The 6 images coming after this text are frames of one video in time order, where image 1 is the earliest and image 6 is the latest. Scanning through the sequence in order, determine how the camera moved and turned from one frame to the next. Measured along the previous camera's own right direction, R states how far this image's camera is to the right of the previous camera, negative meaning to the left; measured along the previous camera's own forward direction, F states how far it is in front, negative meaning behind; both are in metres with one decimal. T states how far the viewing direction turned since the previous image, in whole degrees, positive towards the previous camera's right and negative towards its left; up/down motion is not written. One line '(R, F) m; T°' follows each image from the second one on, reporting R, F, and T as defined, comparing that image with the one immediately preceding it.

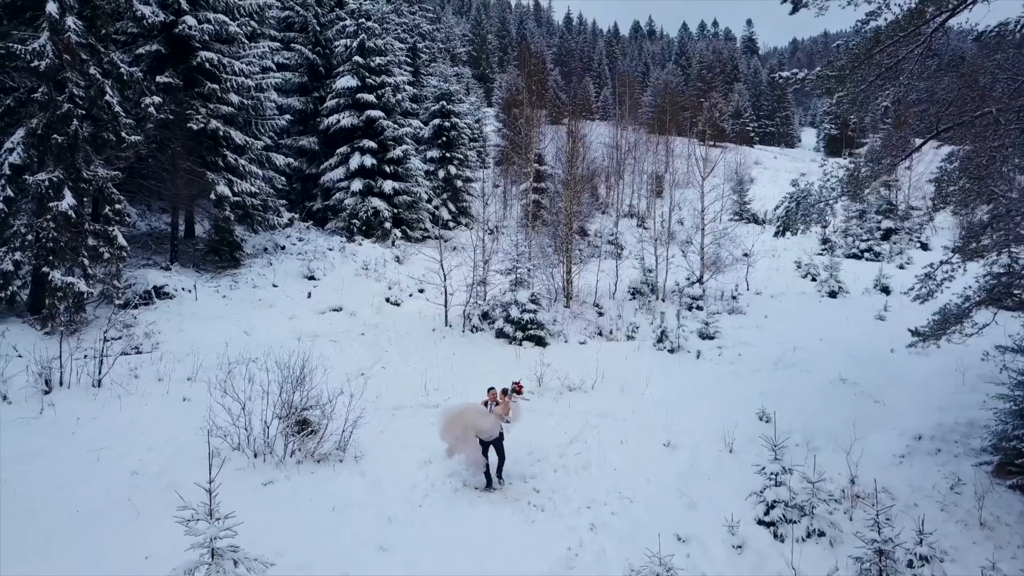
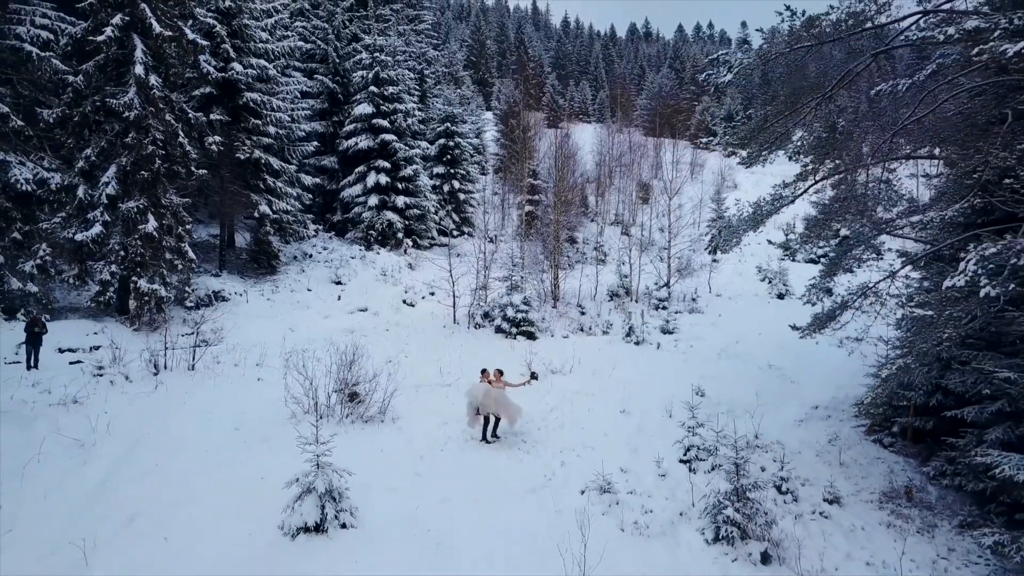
(+0.1, -2.6) m; 0°
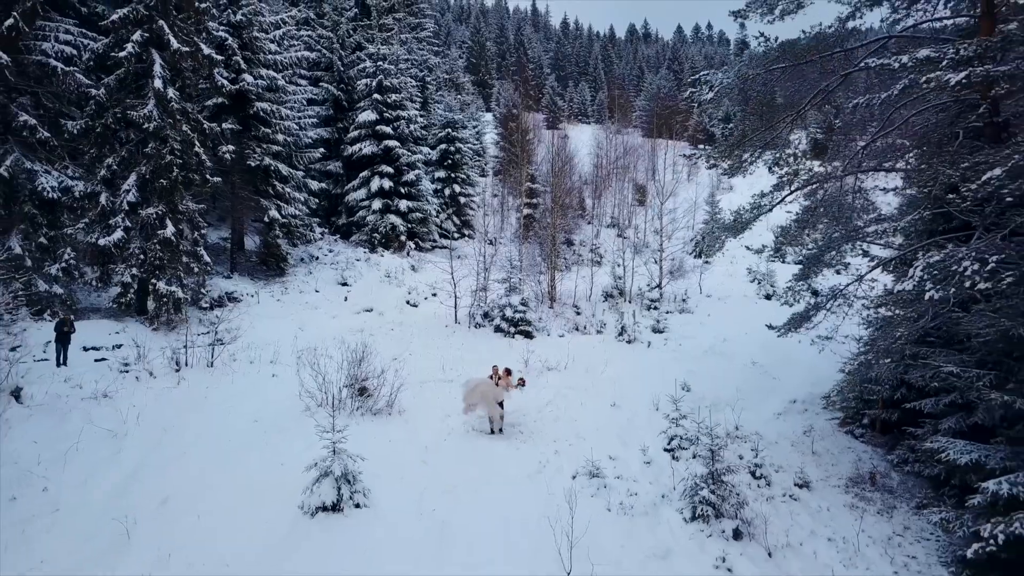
(0.0, -0.8) m; 0°
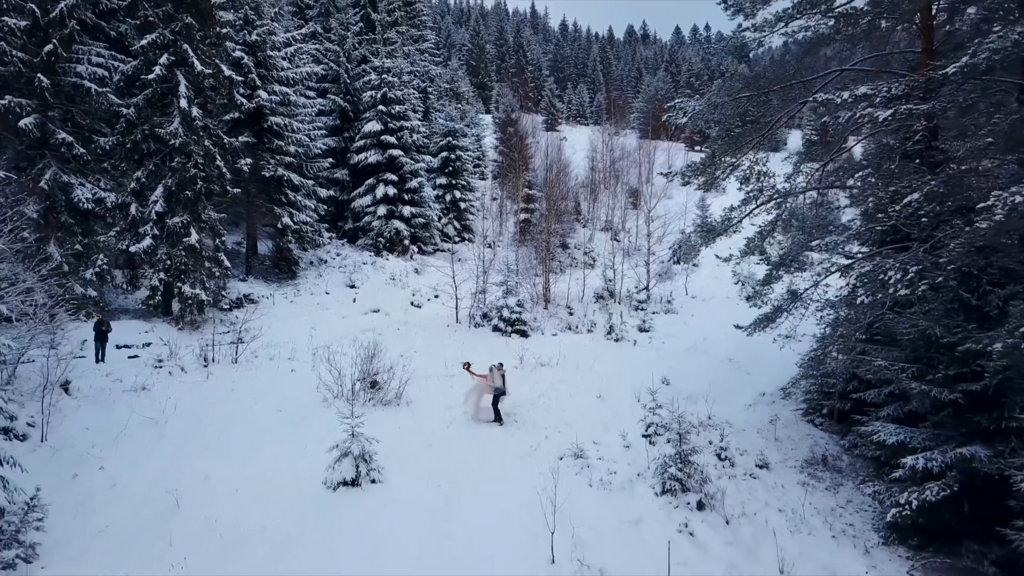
(+0.1, -1.2) m; 0°
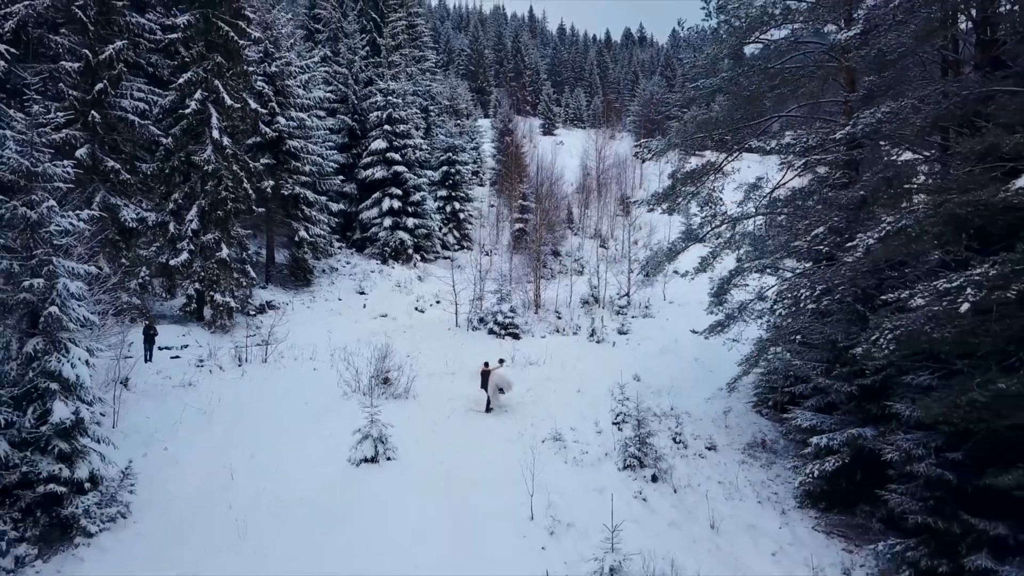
(+0.1, -2.0) m; 0°
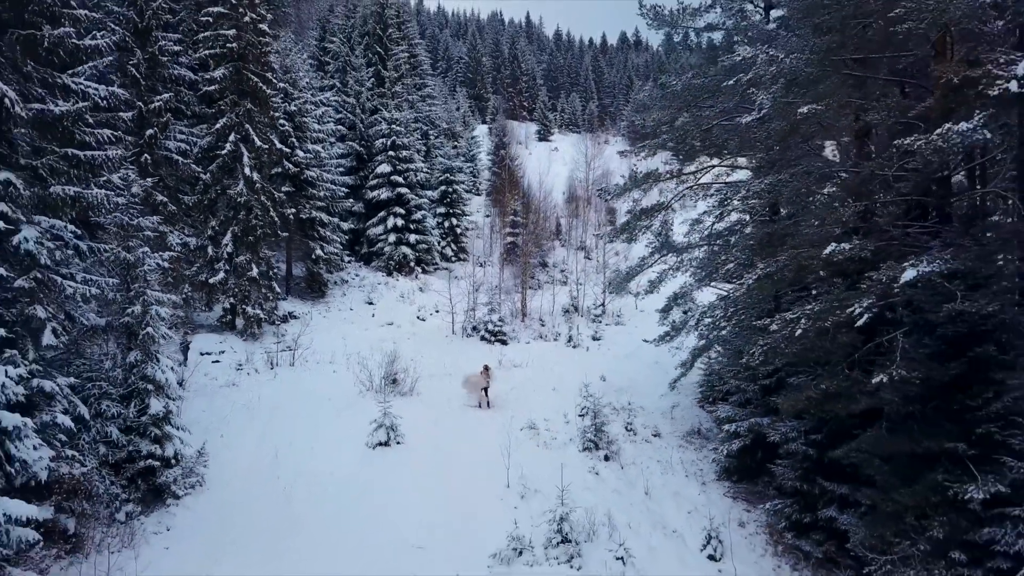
(+0.3, -3.0) m; 0°
